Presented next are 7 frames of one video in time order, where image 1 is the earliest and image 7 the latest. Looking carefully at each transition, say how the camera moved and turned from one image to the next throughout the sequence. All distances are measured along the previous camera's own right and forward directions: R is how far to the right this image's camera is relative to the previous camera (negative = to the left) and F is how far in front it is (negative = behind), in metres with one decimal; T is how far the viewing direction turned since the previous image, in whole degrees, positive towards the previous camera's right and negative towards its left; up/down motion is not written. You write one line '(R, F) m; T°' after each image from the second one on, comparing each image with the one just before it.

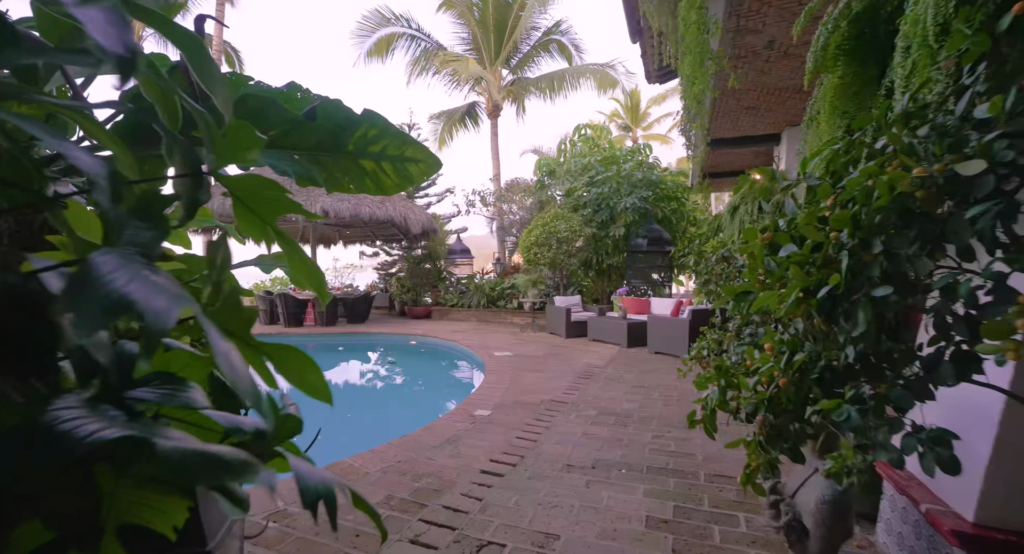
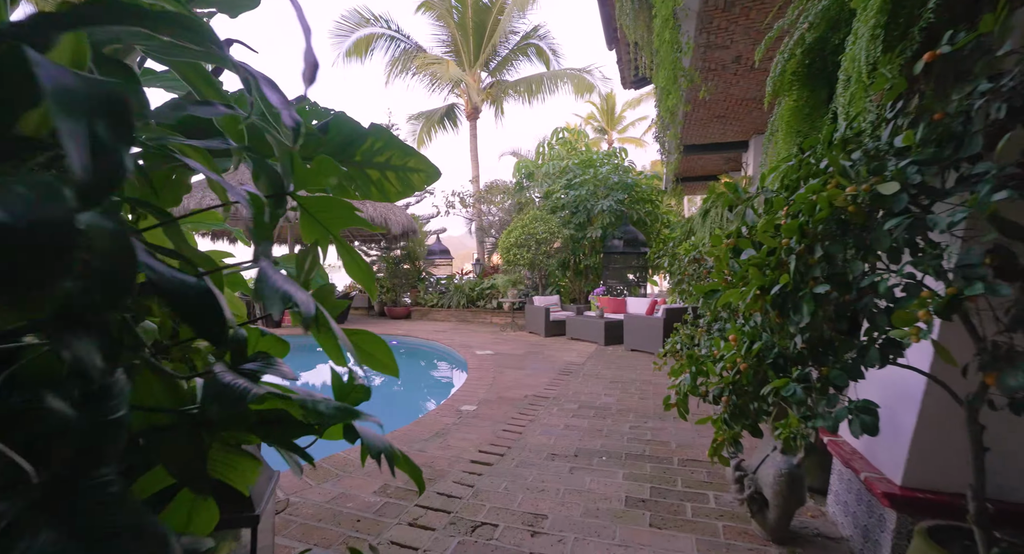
(-0.1, -0.2) m; +3°
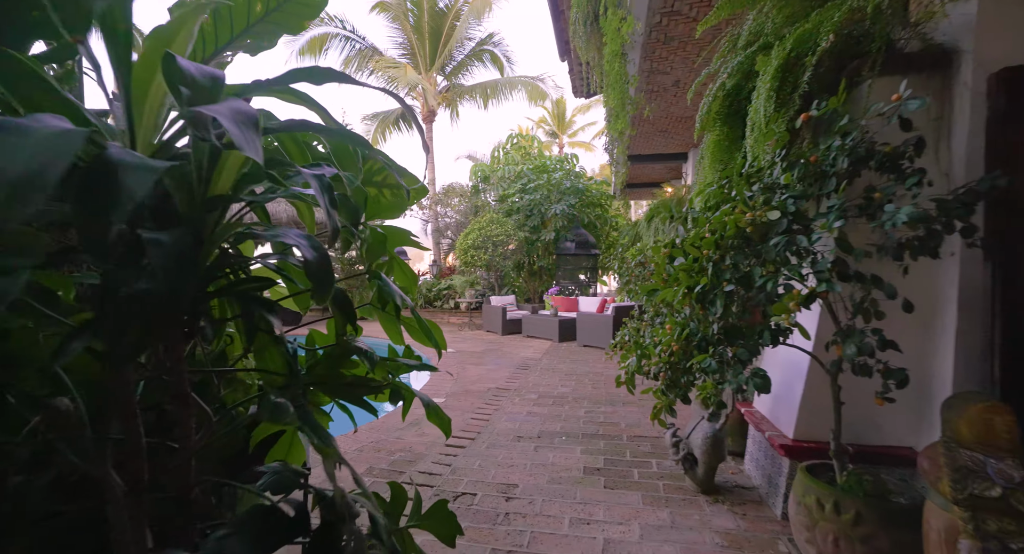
(-0.1, -0.4) m; +5°
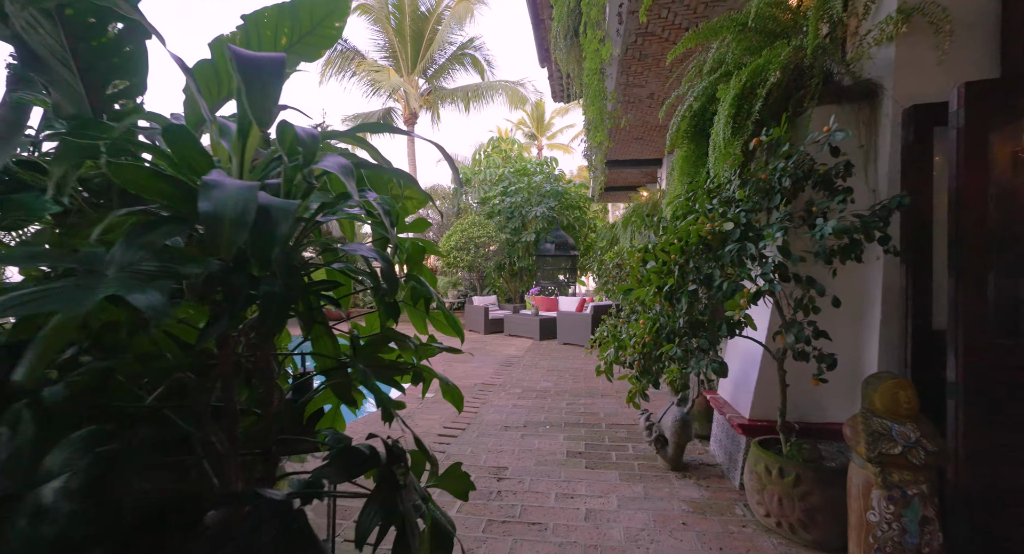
(-0.1, -0.3) m; +2°
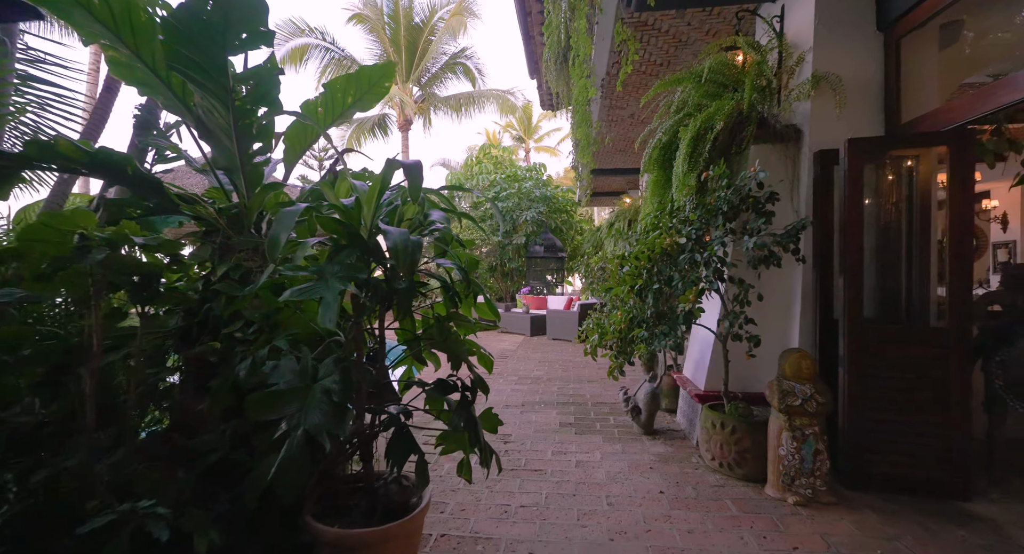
(-0.1, -0.6) m; +2°
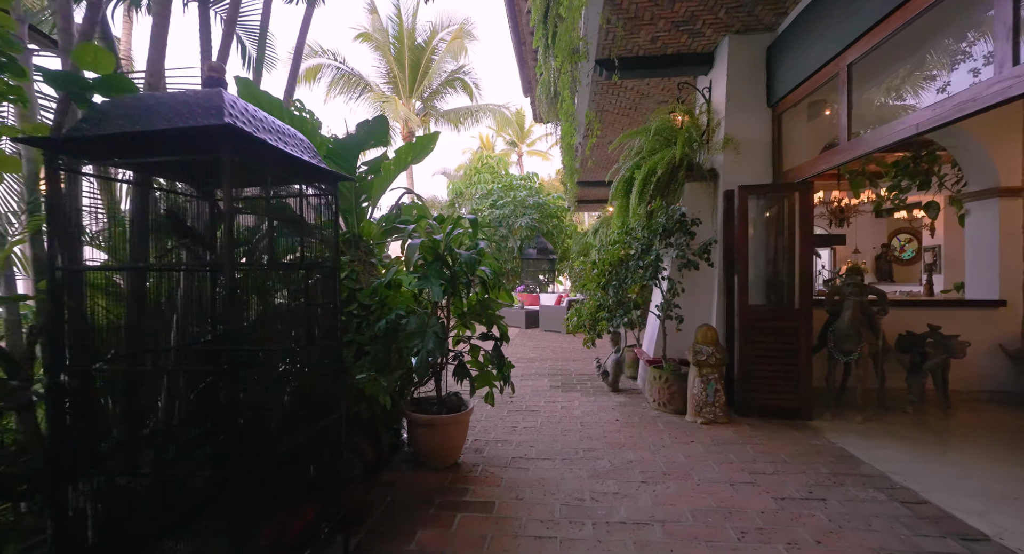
(-0.1, -1.2) m; +1°
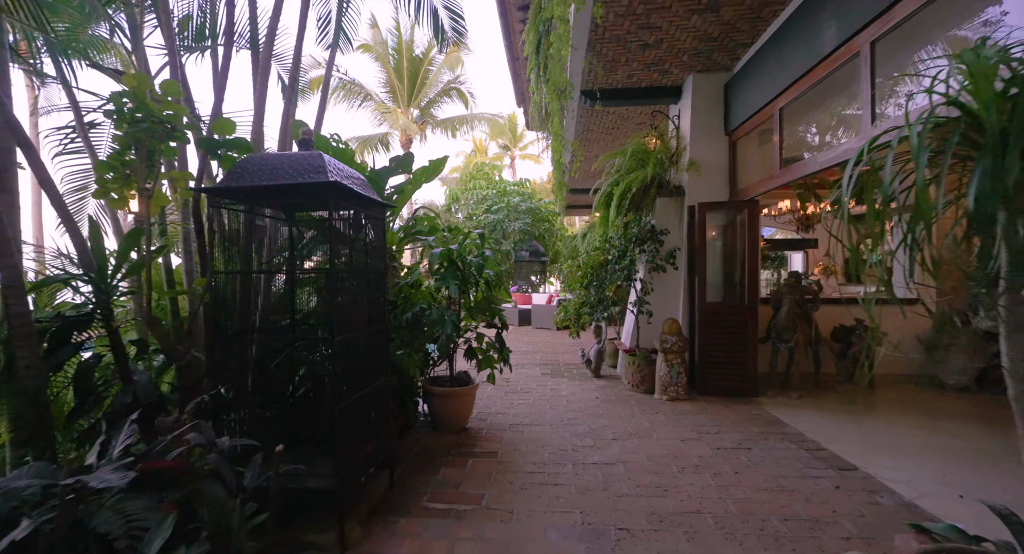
(0.0, -0.7) m; +1°
